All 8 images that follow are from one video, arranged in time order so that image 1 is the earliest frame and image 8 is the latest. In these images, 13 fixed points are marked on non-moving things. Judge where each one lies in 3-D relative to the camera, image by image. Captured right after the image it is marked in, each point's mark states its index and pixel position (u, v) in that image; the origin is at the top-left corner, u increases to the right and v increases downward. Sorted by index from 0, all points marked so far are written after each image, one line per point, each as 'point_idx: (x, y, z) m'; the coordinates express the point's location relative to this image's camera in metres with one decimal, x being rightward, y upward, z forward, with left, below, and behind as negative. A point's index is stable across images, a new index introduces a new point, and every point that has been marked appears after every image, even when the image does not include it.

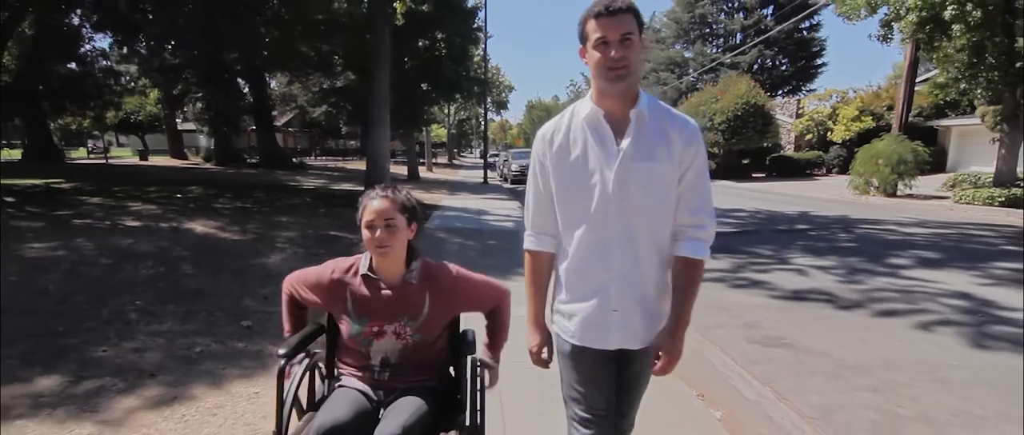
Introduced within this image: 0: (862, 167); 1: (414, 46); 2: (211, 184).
0: (+12.2, +1.7, +19.2) m
1: (-3.7, +6.5, +20.4) m
2: (-9.4, +1.1, +17.2) m
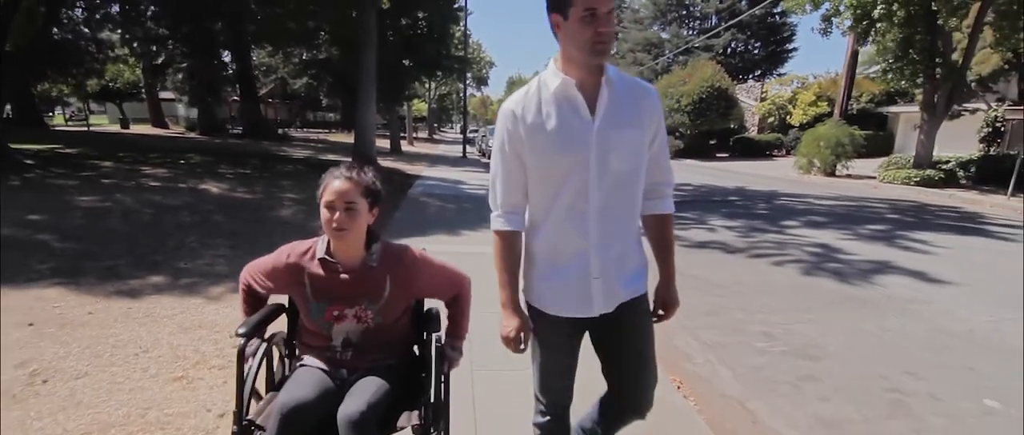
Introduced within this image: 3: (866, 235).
0: (+11.3, +2.6, +21.2) m
1: (-4.6, +7.7, +21.6) m
2: (-10.2, +2.2, +18.5) m
3: (+5.5, -0.3, +8.6) m
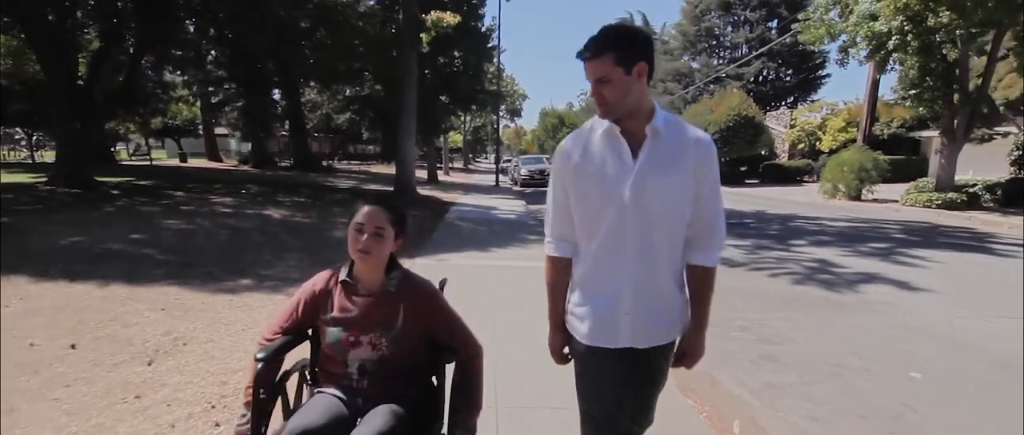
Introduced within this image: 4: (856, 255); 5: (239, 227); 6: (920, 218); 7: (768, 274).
0: (+12.5, +1.7, +21.6) m
1: (-3.4, +6.7, +23.3) m
2: (-9.1, +1.3, +20.2) m
3: (+5.9, -0.6, +9.3) m
4: (+5.7, -0.6, +9.2) m
5: (-5.0, -0.2, +10.1) m
6: (+11.6, 0.0, +15.6) m
7: (+3.6, -0.8, +7.8) m
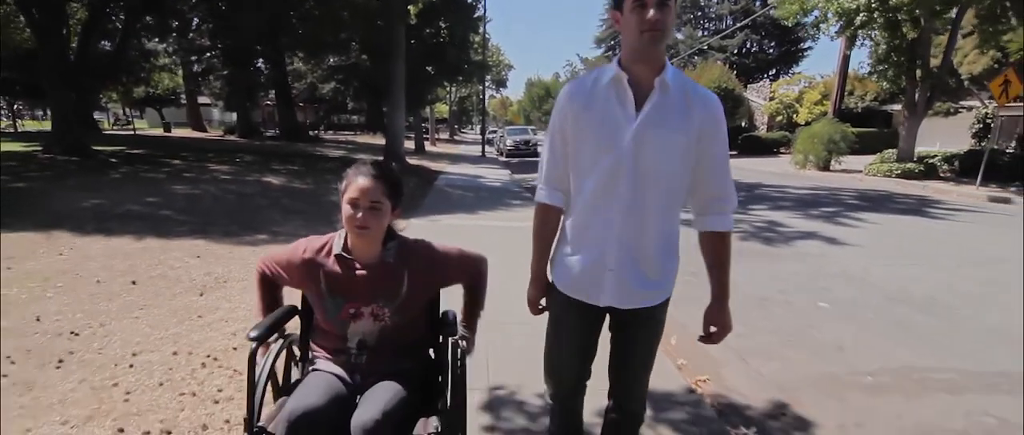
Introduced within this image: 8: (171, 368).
0: (+11.9, +3.0, +22.7) m
1: (-4.0, +8.0, +23.7) m
2: (-9.7, +2.5, +20.8) m
3: (+5.7, +0.1, +10.3) m
4: (+5.4, 0.0, +10.2) m
5: (-5.3, +0.5, +10.8) m
6: (+11.2, +1.0, +16.8) m
7: (+3.4, -0.2, +8.8) m
8: (-2.1, -0.9, +3.4) m
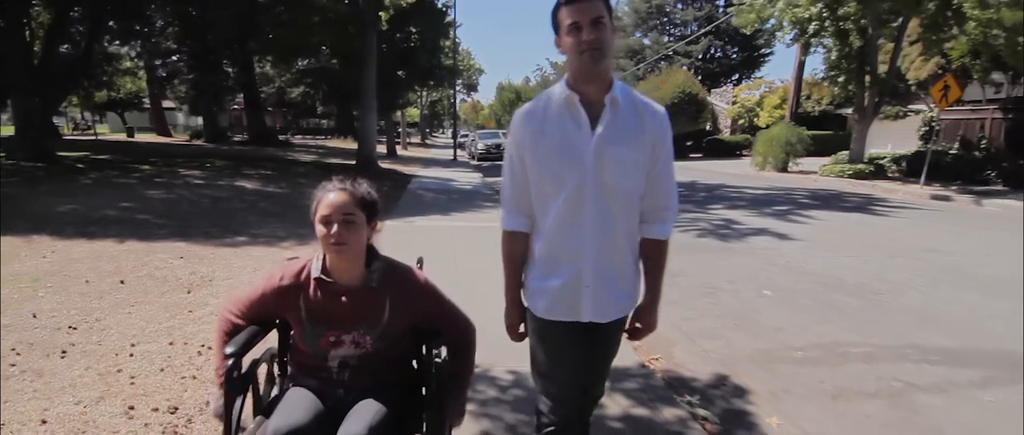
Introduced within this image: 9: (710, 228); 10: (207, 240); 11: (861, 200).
0: (+10.7, +3.0, +23.6) m
1: (-5.3, +7.9, +23.9) m
2: (-10.7, +2.3, +20.7) m
3: (+5.1, +0.1, +11.0) m
4: (+4.9, +0.1, +10.8) m
5: (-5.8, +0.4, +11.0) m
6: (+10.3, +1.0, +17.7) m
7: (+2.9, -0.2, +9.4) m
8: (-2.3, -0.9, +3.7) m
9: (+3.4, -0.2, +9.4) m
10: (-3.9, -0.3, +7.0) m
11: (+8.9, +0.5, +14.0) m
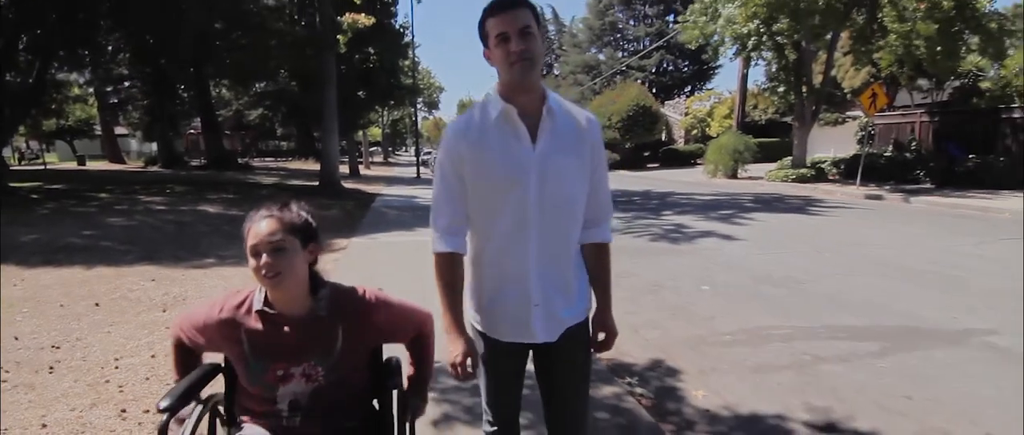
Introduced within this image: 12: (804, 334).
0: (+9.0, +2.8, +24.8) m
1: (-7.1, +7.0, +24.2) m
2: (-12.2, +1.3, +20.5) m
3: (+4.3, 0.0, +11.7) m
4: (+4.1, 0.0, +11.6) m
5: (-6.6, -0.1, +11.1) m
6: (+9.0, +0.9, +18.8) m
7: (+2.2, -0.3, +10.0) m
8: (-2.6, -1.1, +4.0) m
9: (+2.7, -0.3, +10.1) m
10: (-4.4, -0.6, +7.2) m
11: (+7.9, +0.4, +15.0) m
12: (+2.6, -1.0, +4.9) m
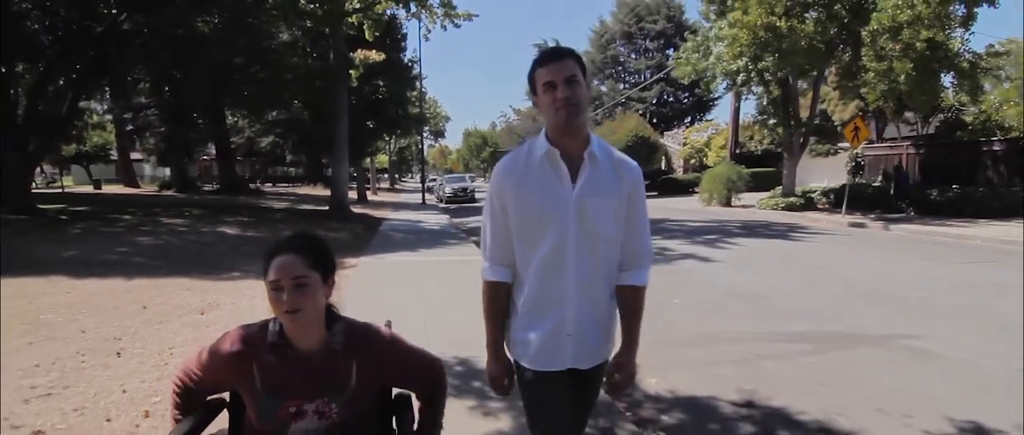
0: (+9.1, +1.5, +25.7) m
1: (-7.0, +5.9, +25.5) m
2: (-12.1, +0.4, +21.5) m
3: (+4.3, -0.5, +12.6) m
4: (+4.0, -0.6, +12.4) m
5: (-6.7, -0.5, +12.0) m
6: (+9.0, 0.0, +19.6) m
7: (+2.2, -0.8, +10.8) m
8: (-2.7, -1.2, +4.8) m
9: (+2.6, -0.7, +10.9) m
10: (-4.5, -0.9, +8.1) m
11: (+7.9, -0.3, +15.8) m
12: (+2.5, -1.3, +5.7) m
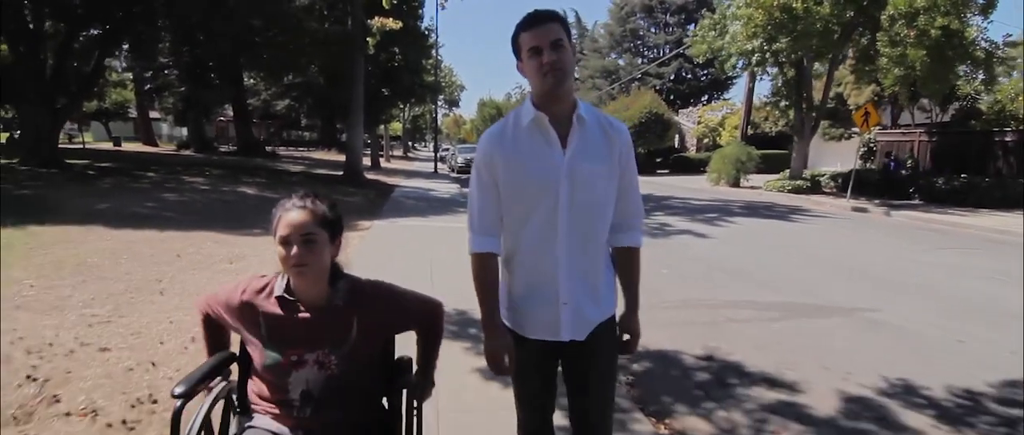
0: (+9.6, +2.5, +25.9) m
1: (-6.3, +7.5, +25.8) m
2: (-11.7, +2.1, +22.2) m
3: (+4.4, 0.0, +13.0) m
4: (+4.2, -0.1, +12.8) m
5: (-6.5, +0.4, +12.6) m
6: (+9.4, +0.7, +19.9) m
7: (+2.3, -0.3, +11.3) m
8: (-2.8, -0.8, +5.4) m
9: (+2.7, -0.2, +11.4) m
10: (-4.5, -0.2, +8.7) m
11: (+8.1, +0.2, +16.2) m
12: (+2.5, -1.0, +6.2) m
